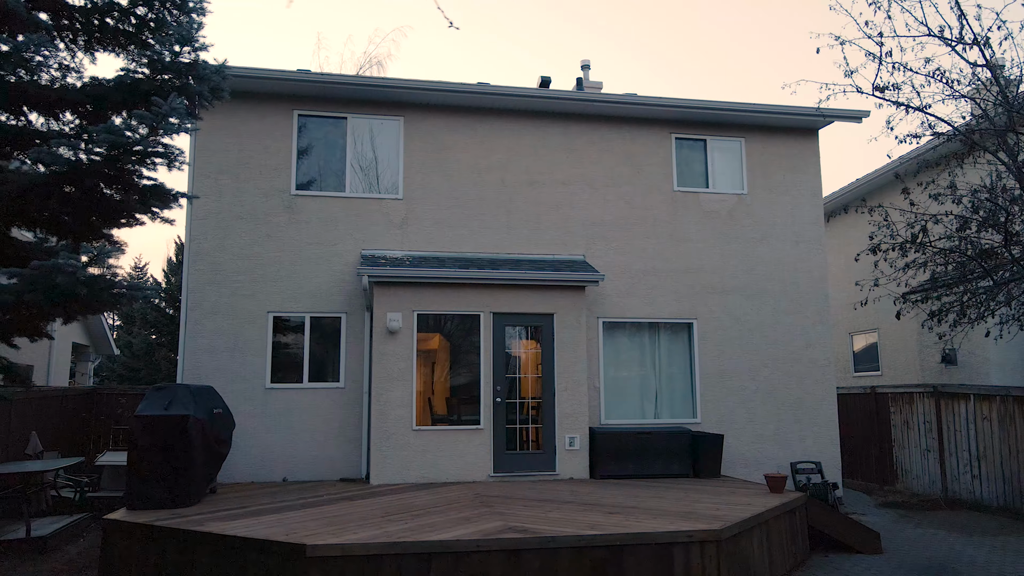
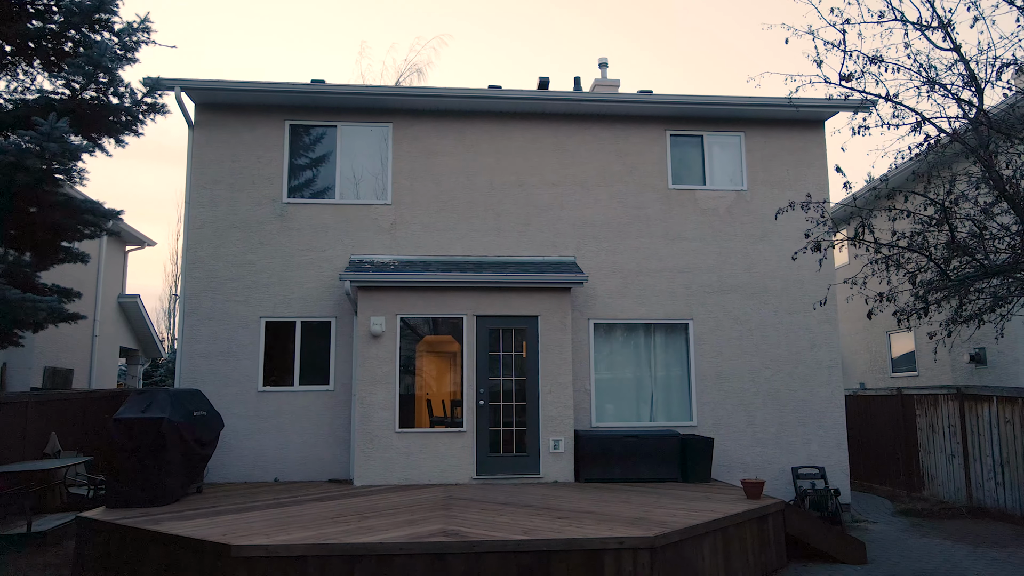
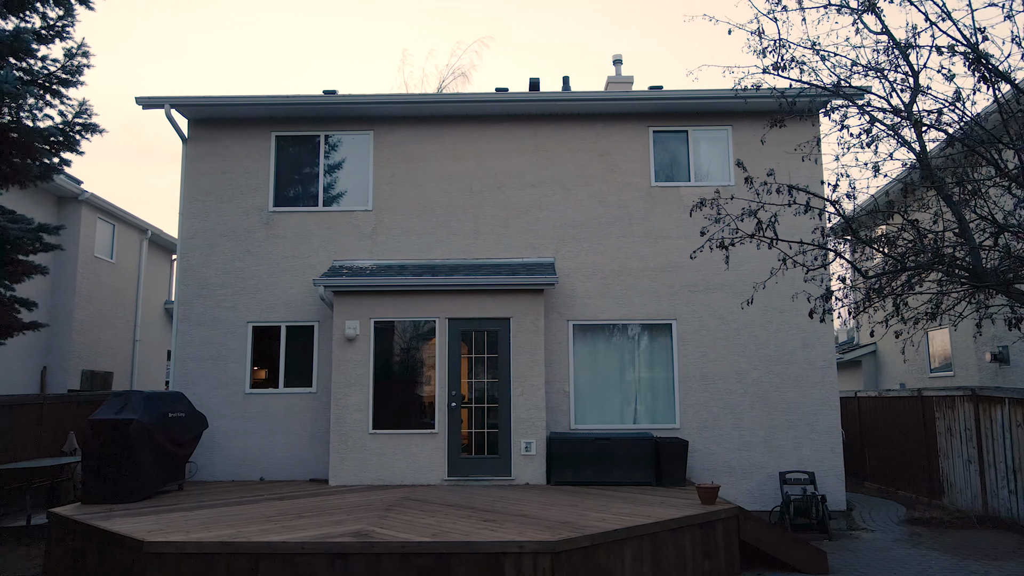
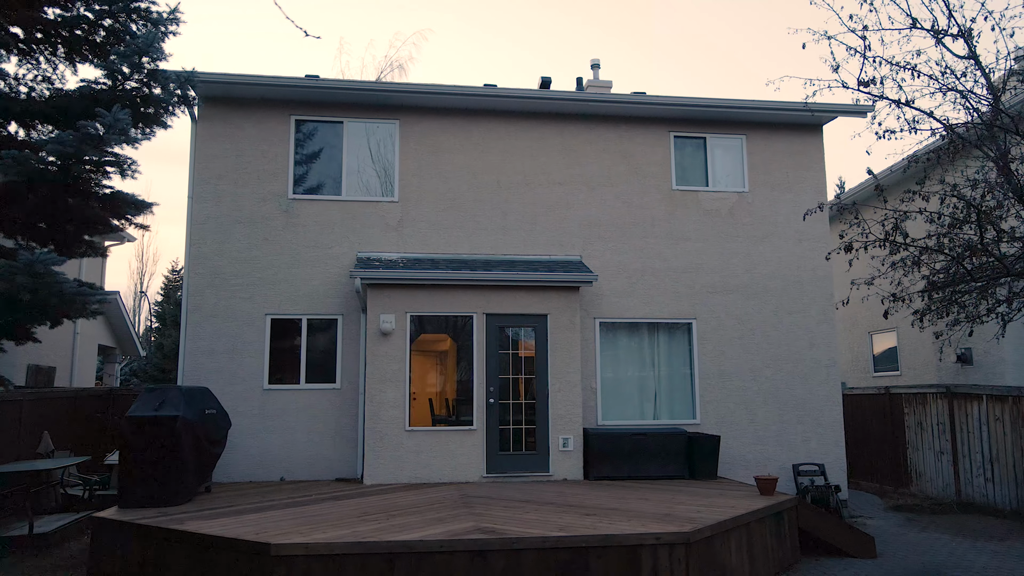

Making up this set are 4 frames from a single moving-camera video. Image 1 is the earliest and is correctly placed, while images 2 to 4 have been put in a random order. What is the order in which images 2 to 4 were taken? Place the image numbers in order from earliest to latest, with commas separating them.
4, 2, 3
